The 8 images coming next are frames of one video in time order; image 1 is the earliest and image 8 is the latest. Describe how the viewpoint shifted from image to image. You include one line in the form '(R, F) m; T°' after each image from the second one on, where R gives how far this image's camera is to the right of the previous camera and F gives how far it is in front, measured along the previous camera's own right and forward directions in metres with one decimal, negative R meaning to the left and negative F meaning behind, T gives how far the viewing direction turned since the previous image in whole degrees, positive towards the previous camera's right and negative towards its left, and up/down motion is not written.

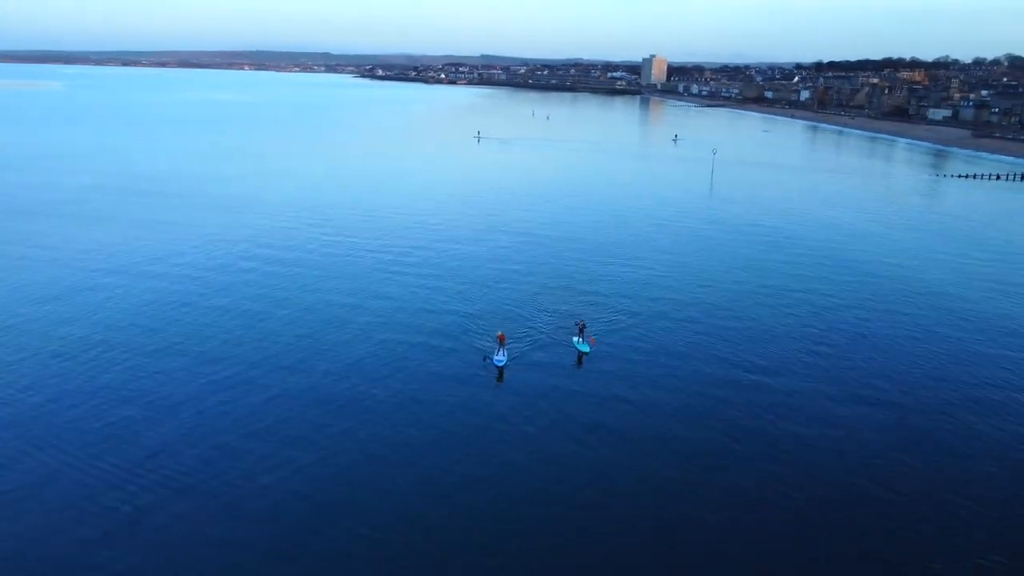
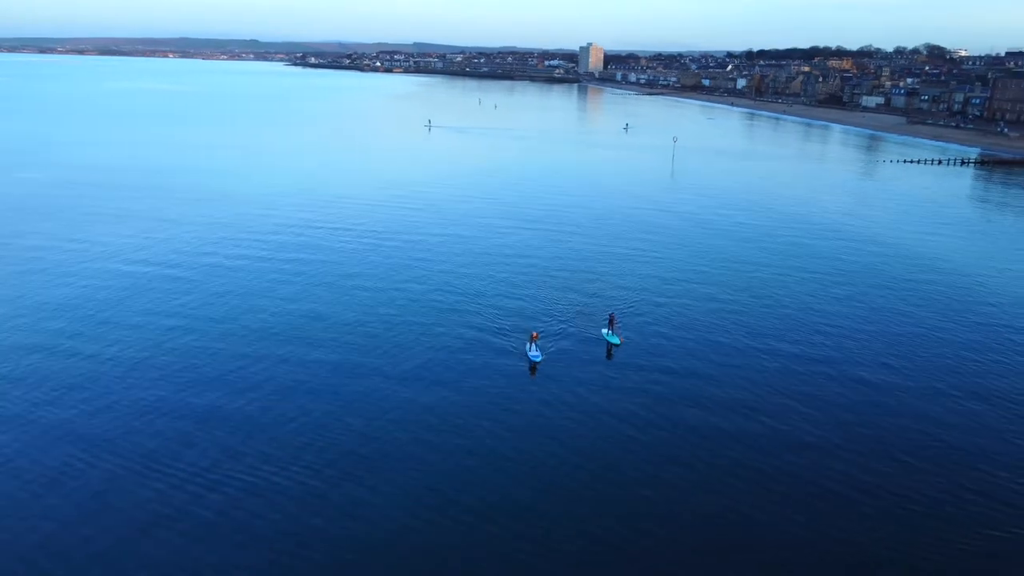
(-1.3, +0.1) m; +5°
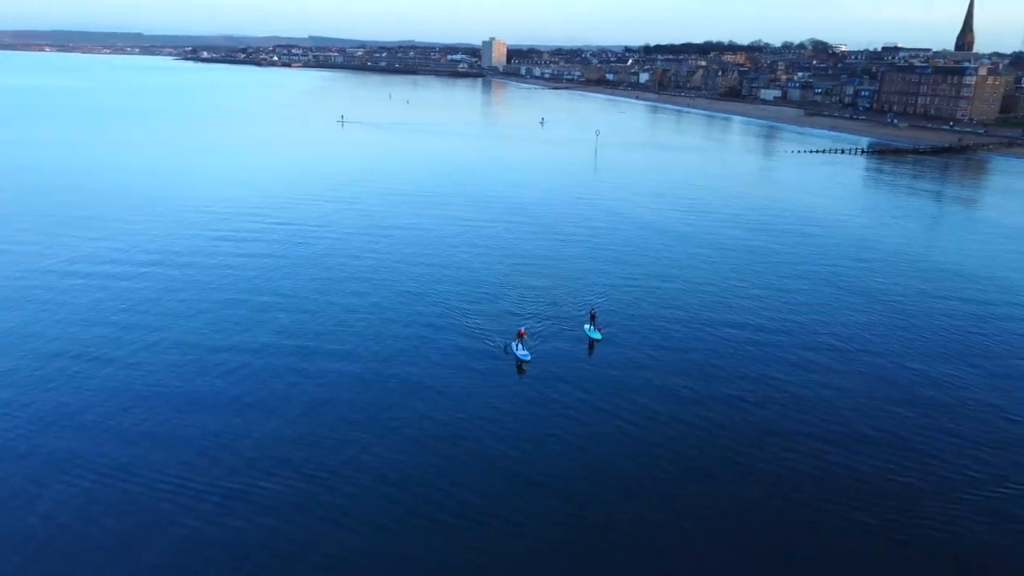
(-1.1, 0.0) m; +7°
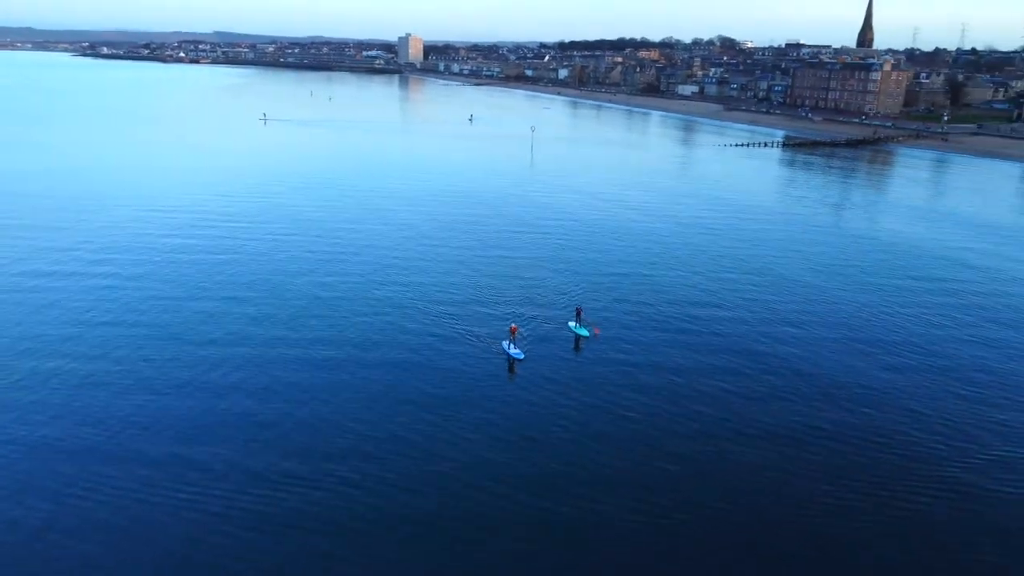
(-1.0, +0.1) m; +6°
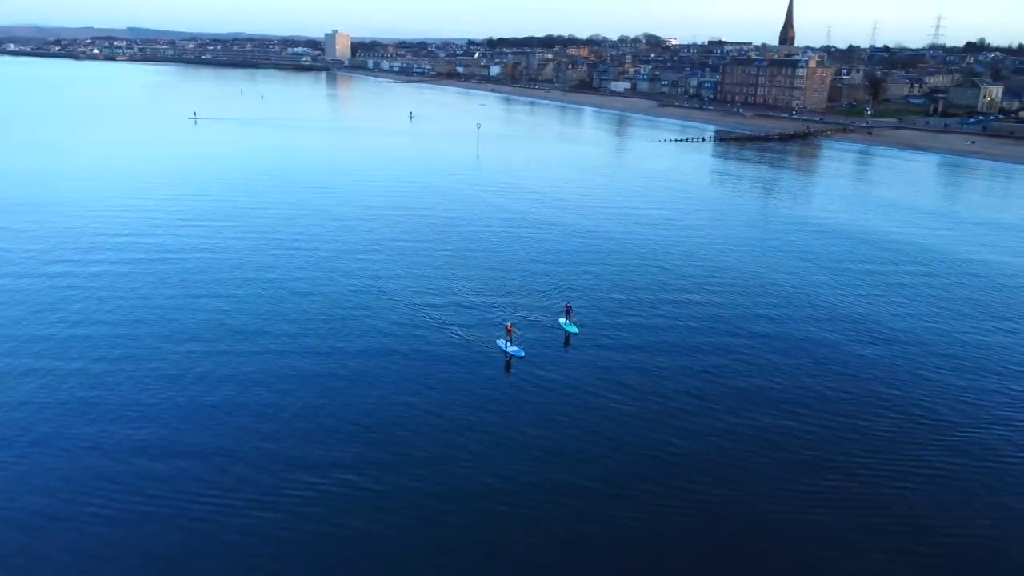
(-0.9, +0.1) m; +5°
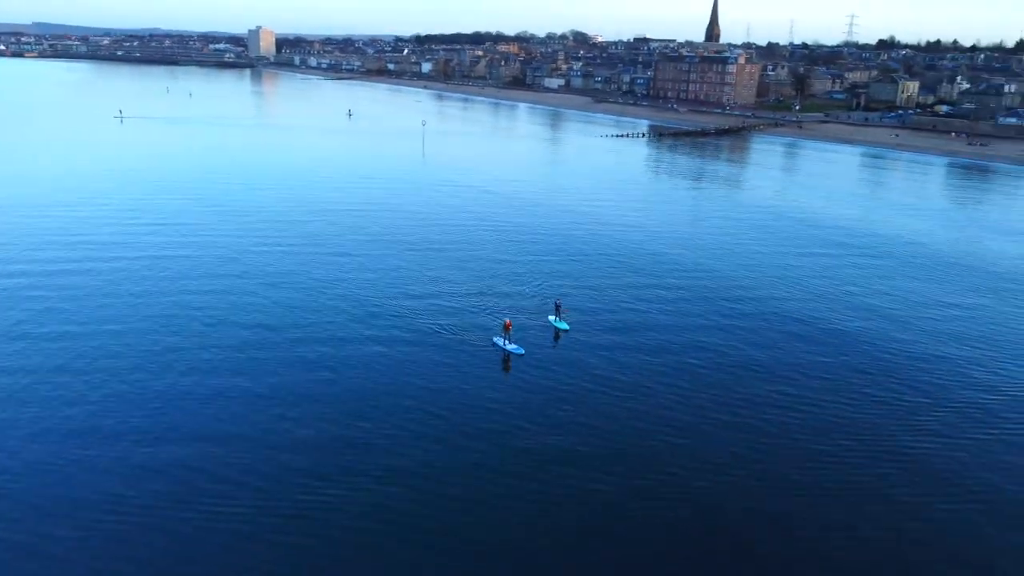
(-0.9, +0.1) m; +5°
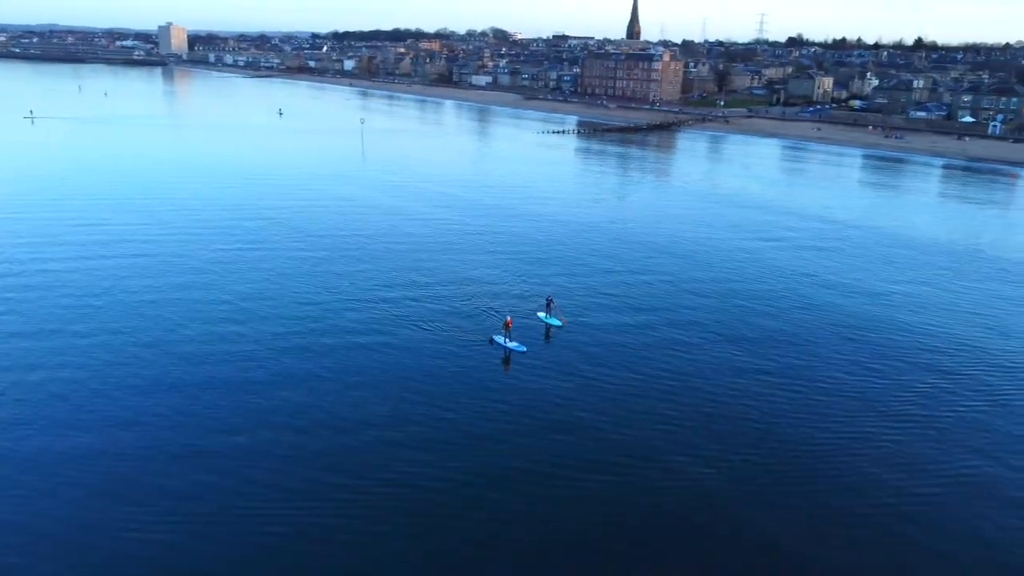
(-1.1, +0.1) m; +6°
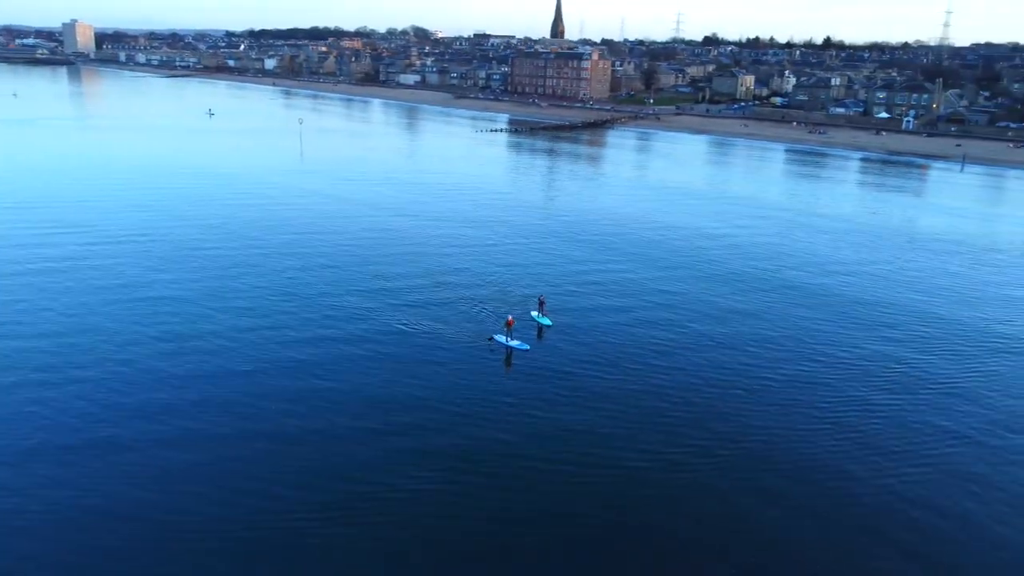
(-1.1, +0.1) m; +5°
